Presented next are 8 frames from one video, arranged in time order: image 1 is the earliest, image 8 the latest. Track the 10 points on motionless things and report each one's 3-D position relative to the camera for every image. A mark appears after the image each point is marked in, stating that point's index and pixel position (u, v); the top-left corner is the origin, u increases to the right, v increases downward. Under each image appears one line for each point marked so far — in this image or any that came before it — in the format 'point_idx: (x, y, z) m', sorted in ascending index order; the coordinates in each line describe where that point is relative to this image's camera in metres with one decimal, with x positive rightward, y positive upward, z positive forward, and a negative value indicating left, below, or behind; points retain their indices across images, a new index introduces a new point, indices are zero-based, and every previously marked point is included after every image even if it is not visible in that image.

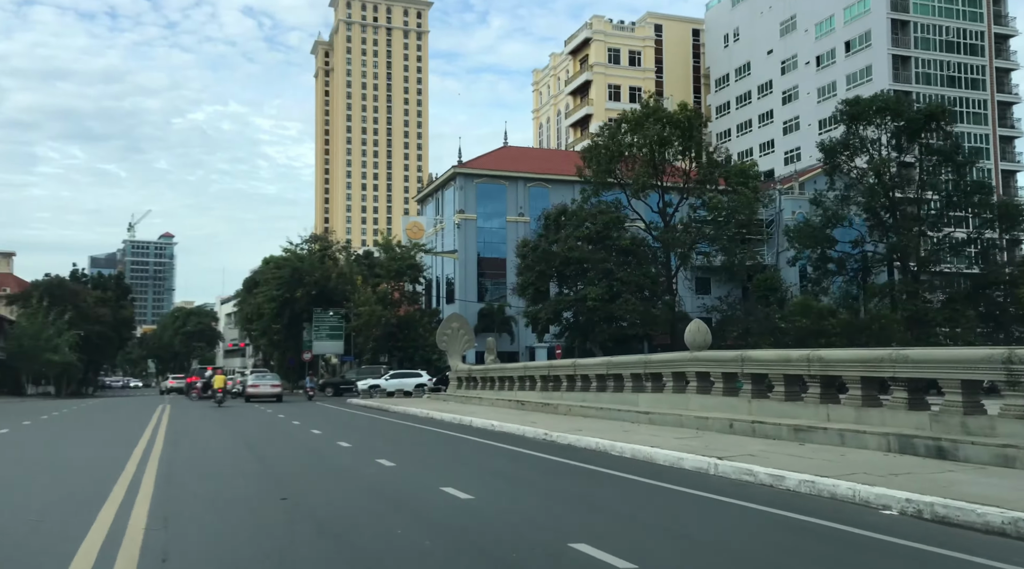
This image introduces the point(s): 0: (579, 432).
0: (+1.5, -3.3, +19.8) m
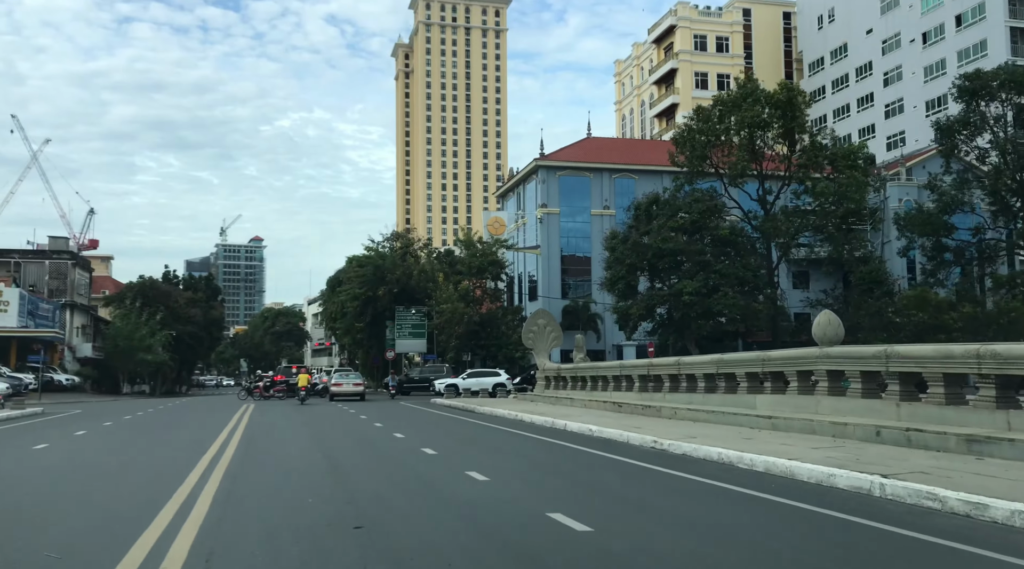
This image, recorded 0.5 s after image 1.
0: (+3.6, -3.1, +17.5) m
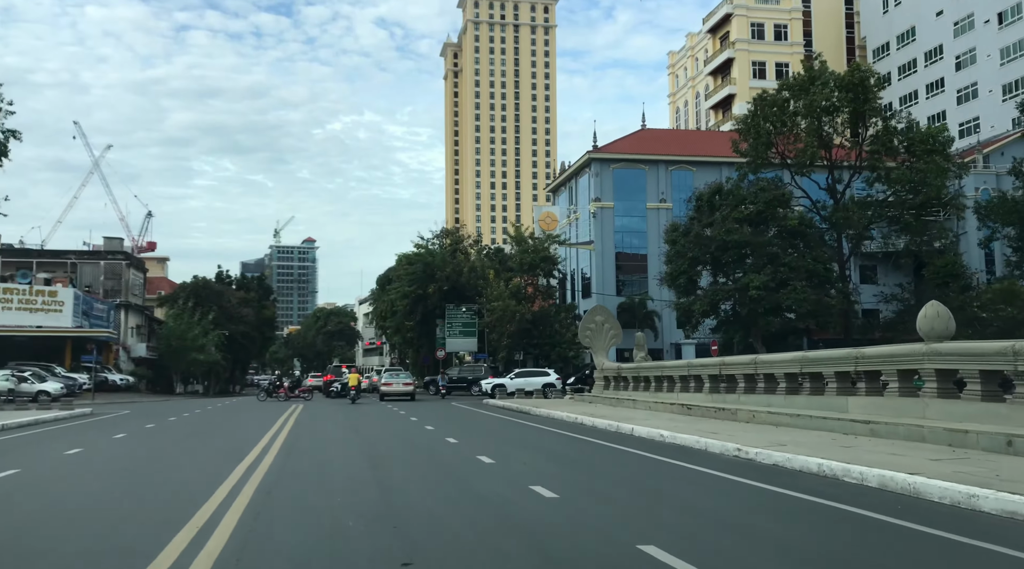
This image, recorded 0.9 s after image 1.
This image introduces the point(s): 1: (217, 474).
0: (+4.8, -2.9, +15.6) m
1: (-6.6, -4.2, +19.5) m
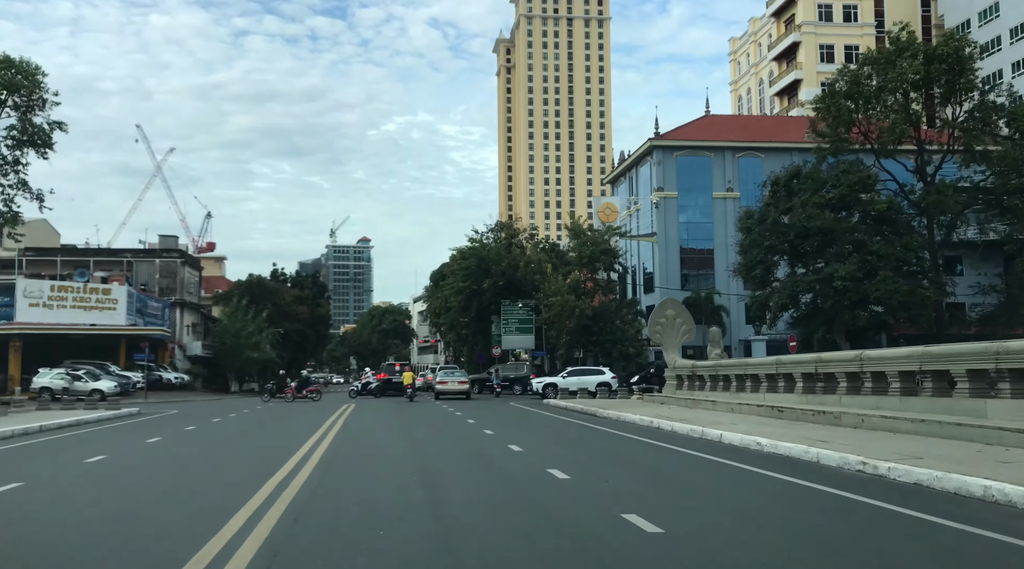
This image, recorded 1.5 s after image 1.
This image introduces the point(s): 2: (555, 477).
0: (+5.9, -2.6, +13.0) m
1: (-5.1, -4.0, +17.6) m
2: (+0.7, -3.3, +15.5) m
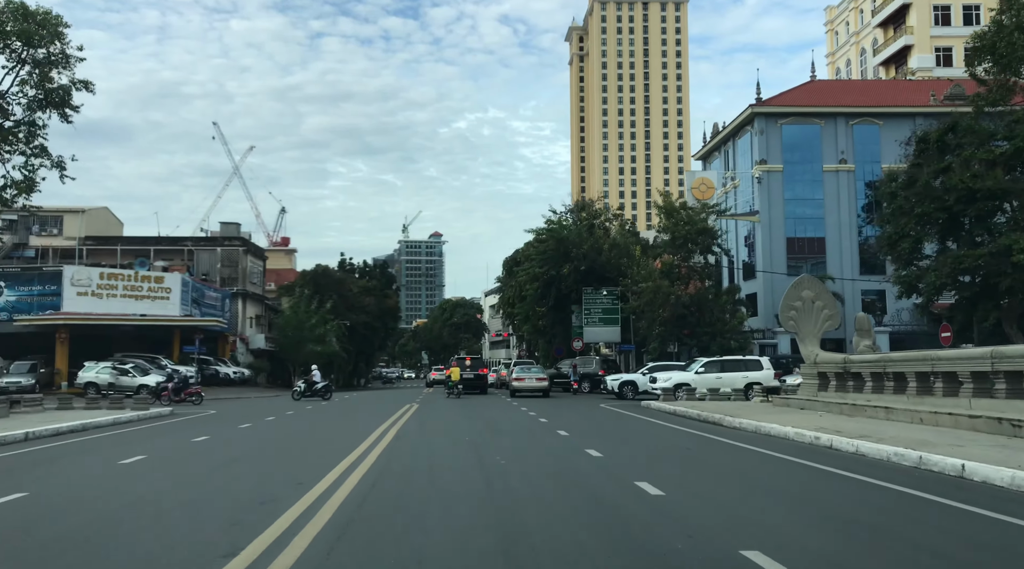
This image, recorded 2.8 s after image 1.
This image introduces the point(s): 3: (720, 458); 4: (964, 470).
0: (+7.2, -1.9, +6.5) m
1: (-3.5, -3.3, +12.0) m
2: (+2.2, -2.7, +9.5) m
3: (+4.0, -3.2, +16.9) m
4: (+6.2, -2.6, +12.0) m
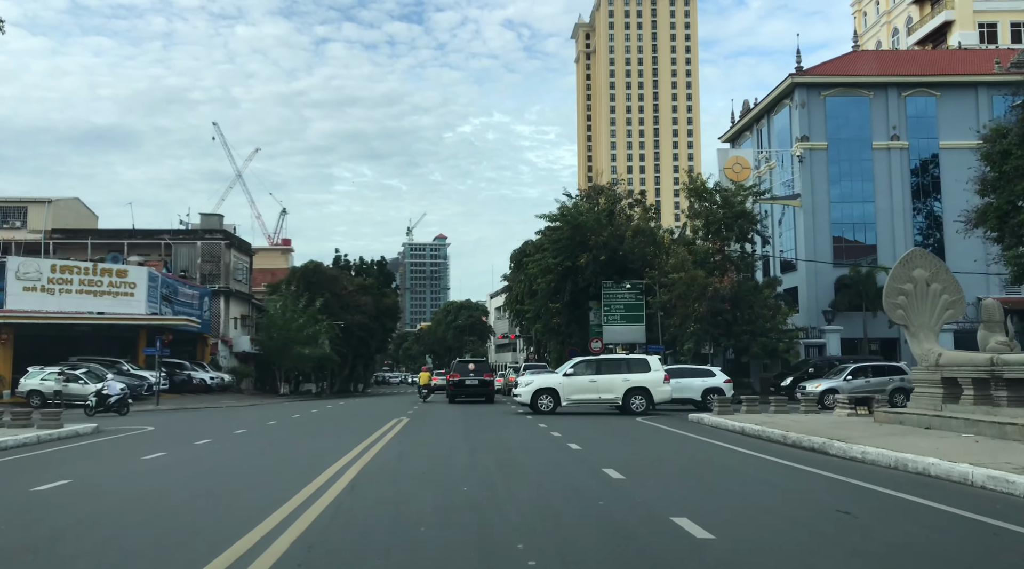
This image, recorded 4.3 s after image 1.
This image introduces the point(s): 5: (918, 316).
0: (+7.4, -1.3, 0.0) m
1: (-3.2, -2.8, +5.5) m
2: (+2.5, -2.1, +3.0) m
3: (+4.4, -2.7, +10.4) m
4: (+6.4, -2.0, +5.5) m
5: (+9.0, -0.6, +19.3) m
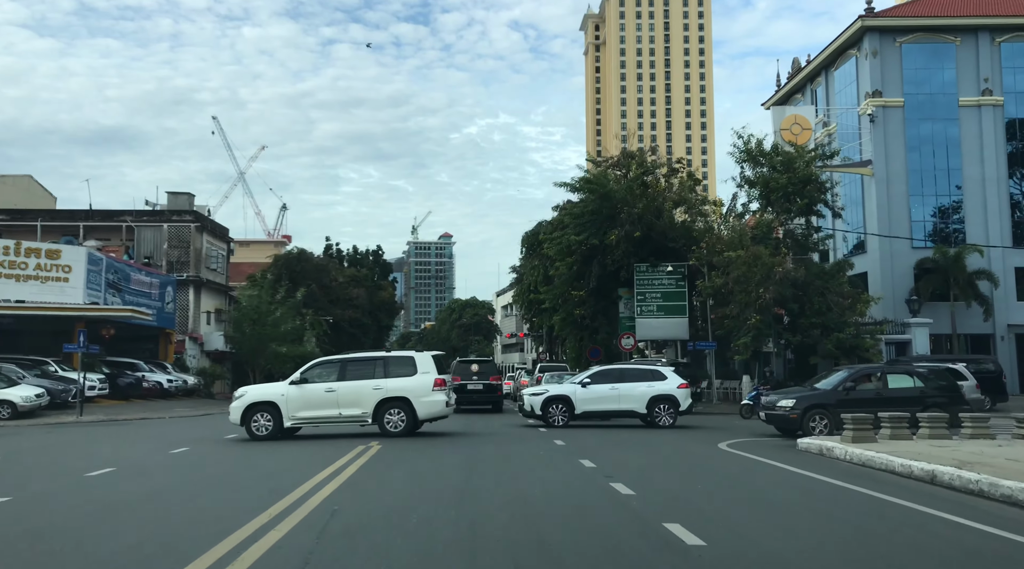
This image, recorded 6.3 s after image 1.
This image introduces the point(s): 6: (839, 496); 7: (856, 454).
0: (+7.7, -0.5, -8.5) m
1: (-2.9, -2.0, -2.9) m
2: (+2.8, -1.3, -5.5) m
3: (+4.7, -1.9, +1.9) m
4: (+6.7, -1.2, -3.0) m
5: (+9.4, +0.2, +10.8) m
6: (+4.5, -3.0, +13.5) m
7: (+6.1, -2.9, +15.4) m
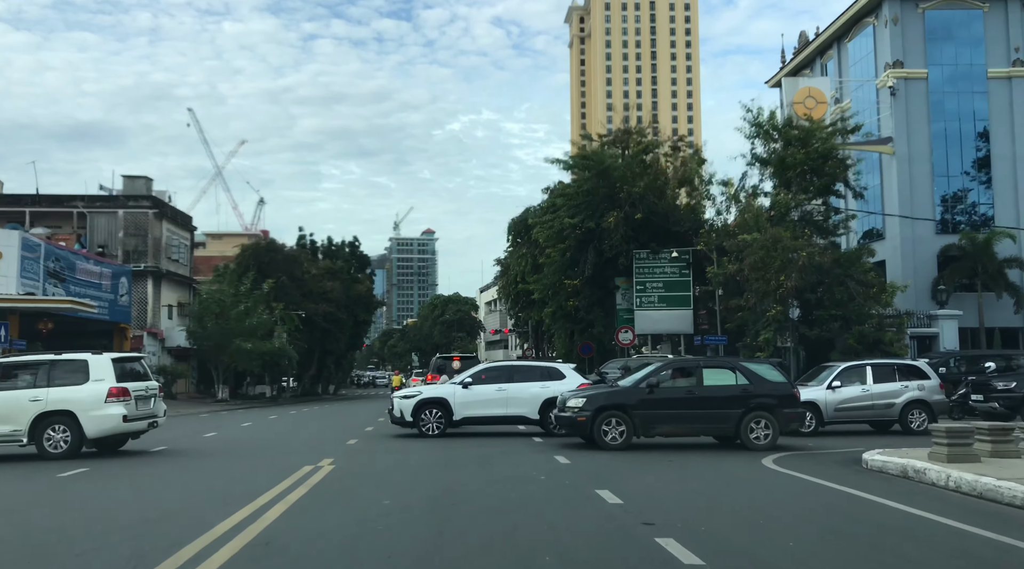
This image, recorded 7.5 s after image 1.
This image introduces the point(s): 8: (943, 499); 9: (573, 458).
0: (+8.1, -0.2, -12.2) m
1: (-2.6, -1.6, -6.8) m
2: (+3.1, -1.0, -9.3) m
3: (+4.9, -1.5, -1.8) m
4: (+7.0, -0.8, -6.8) m
5: (+9.4, +0.6, +7.1) m
6: (+4.4, -2.6, +9.7) m
7: (+6.0, -2.5, +11.6) m
8: (+5.5, -2.7, +11.5) m
9: (+1.5, -3.2, +15.4) m
